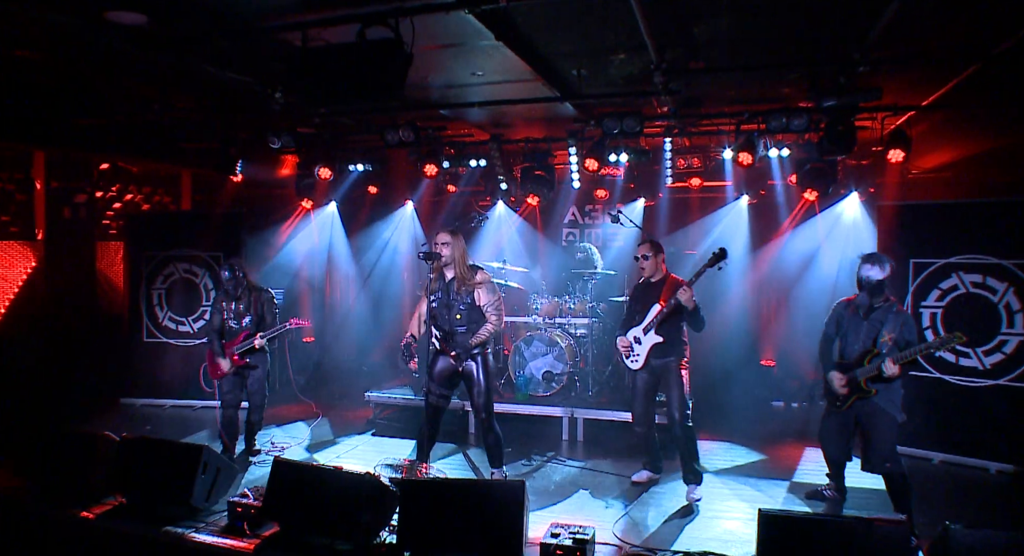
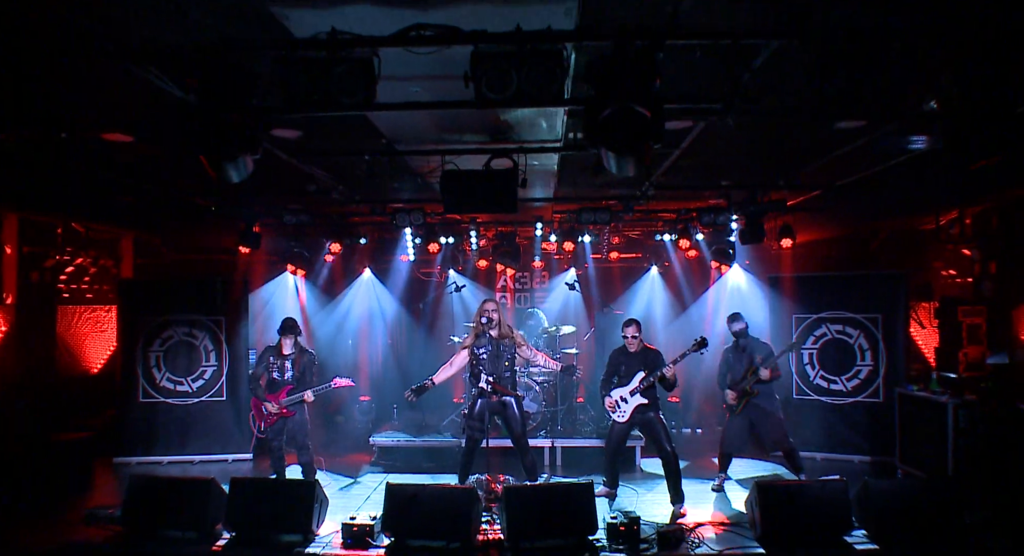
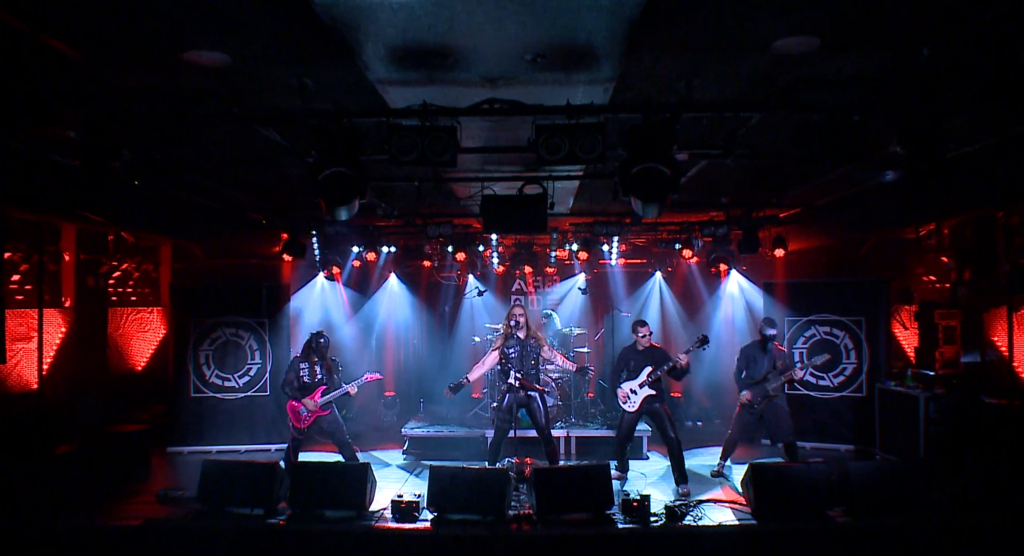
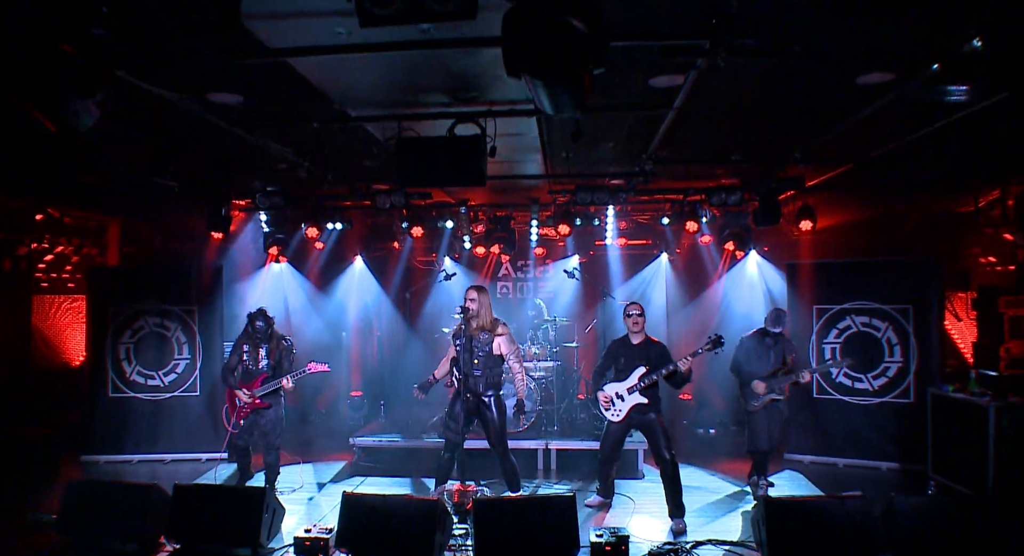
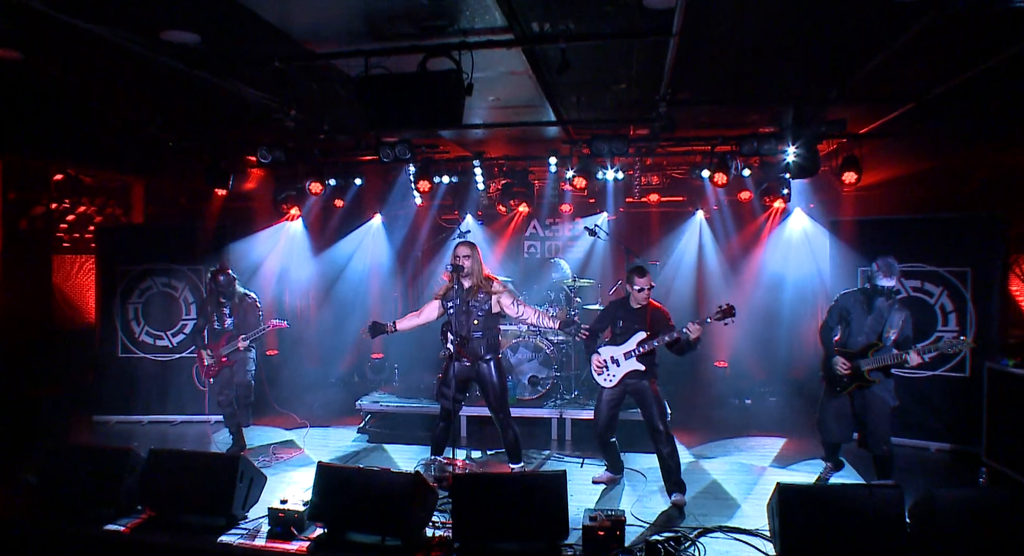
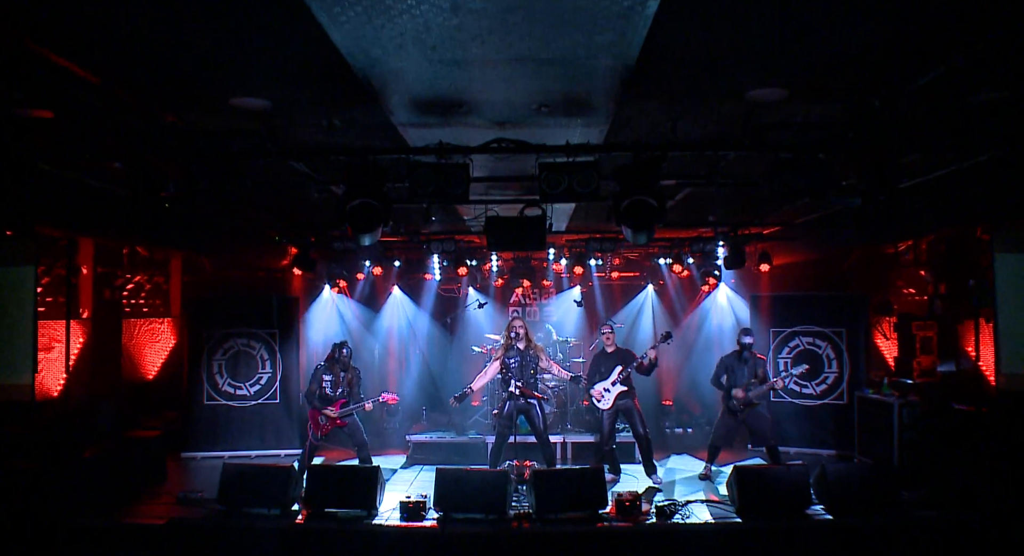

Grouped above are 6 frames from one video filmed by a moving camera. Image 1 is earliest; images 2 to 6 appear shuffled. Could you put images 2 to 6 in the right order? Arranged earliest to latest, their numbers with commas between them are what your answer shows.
5, 4, 2, 3, 6
